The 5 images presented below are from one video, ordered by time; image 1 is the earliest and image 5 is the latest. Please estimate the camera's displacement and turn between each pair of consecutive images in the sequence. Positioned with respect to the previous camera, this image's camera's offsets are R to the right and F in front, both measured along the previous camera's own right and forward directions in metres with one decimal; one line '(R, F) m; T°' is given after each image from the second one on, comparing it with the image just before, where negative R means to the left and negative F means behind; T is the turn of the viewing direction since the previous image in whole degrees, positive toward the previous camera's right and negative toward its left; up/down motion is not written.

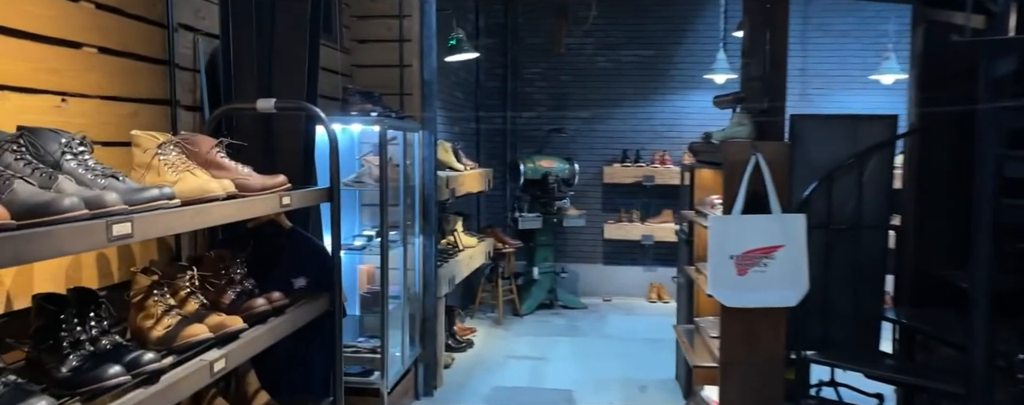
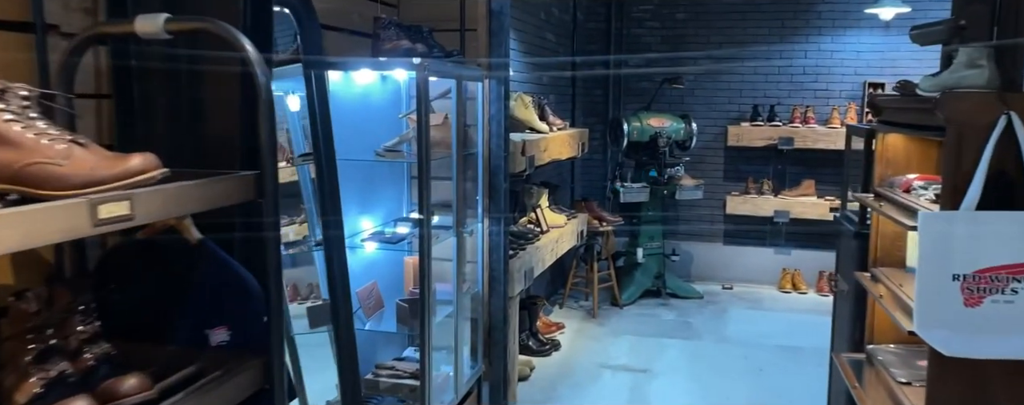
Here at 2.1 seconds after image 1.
(0.0, +1.0) m; -8°
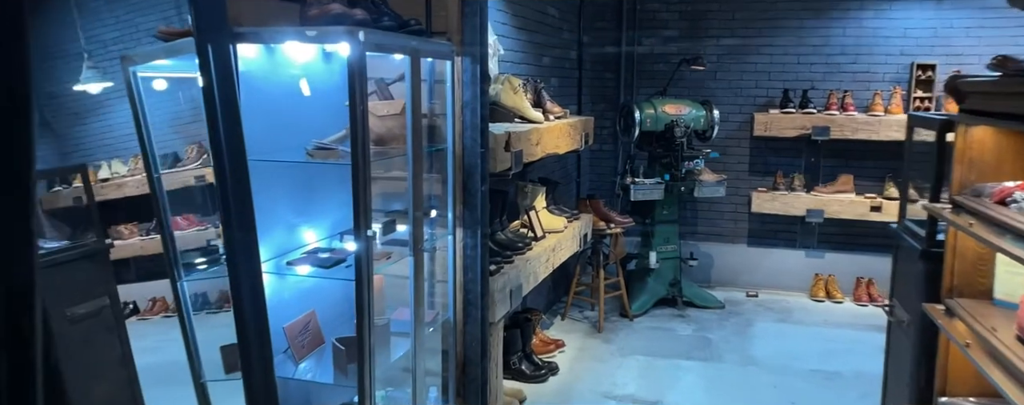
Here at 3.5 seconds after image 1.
(+0.1, +0.6) m; -1°
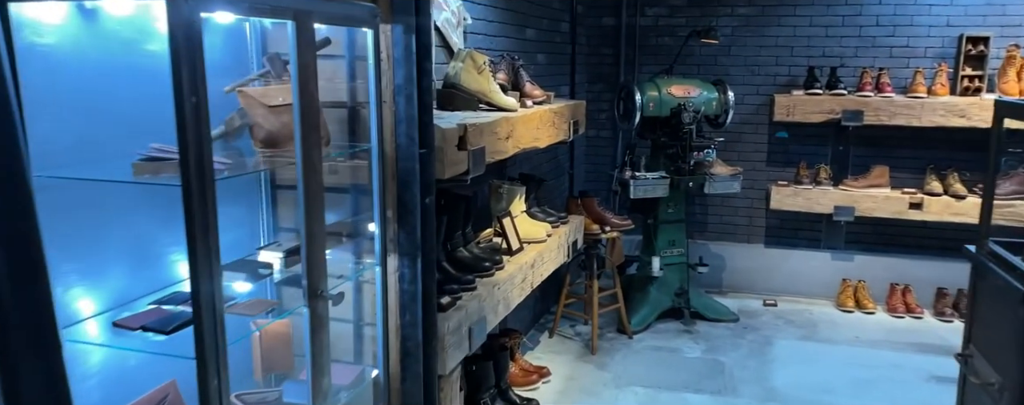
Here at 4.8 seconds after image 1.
(+0.1, +0.6) m; -1°
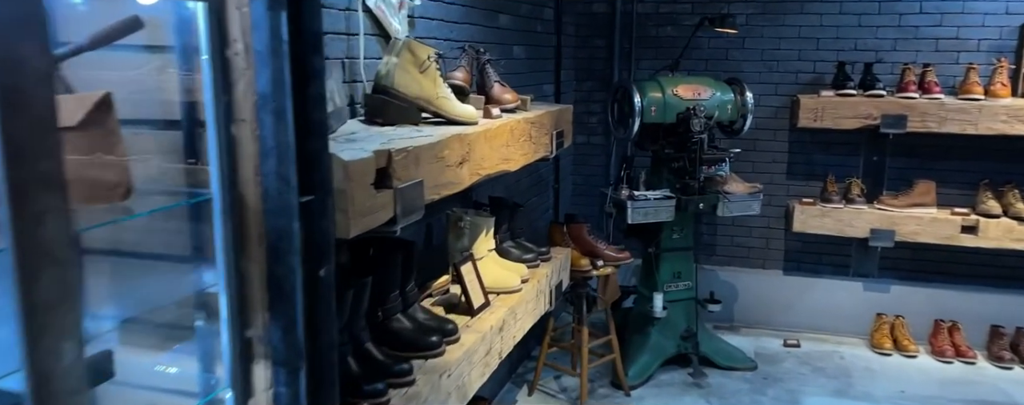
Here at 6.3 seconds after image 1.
(+0.1, +0.7) m; +1°
